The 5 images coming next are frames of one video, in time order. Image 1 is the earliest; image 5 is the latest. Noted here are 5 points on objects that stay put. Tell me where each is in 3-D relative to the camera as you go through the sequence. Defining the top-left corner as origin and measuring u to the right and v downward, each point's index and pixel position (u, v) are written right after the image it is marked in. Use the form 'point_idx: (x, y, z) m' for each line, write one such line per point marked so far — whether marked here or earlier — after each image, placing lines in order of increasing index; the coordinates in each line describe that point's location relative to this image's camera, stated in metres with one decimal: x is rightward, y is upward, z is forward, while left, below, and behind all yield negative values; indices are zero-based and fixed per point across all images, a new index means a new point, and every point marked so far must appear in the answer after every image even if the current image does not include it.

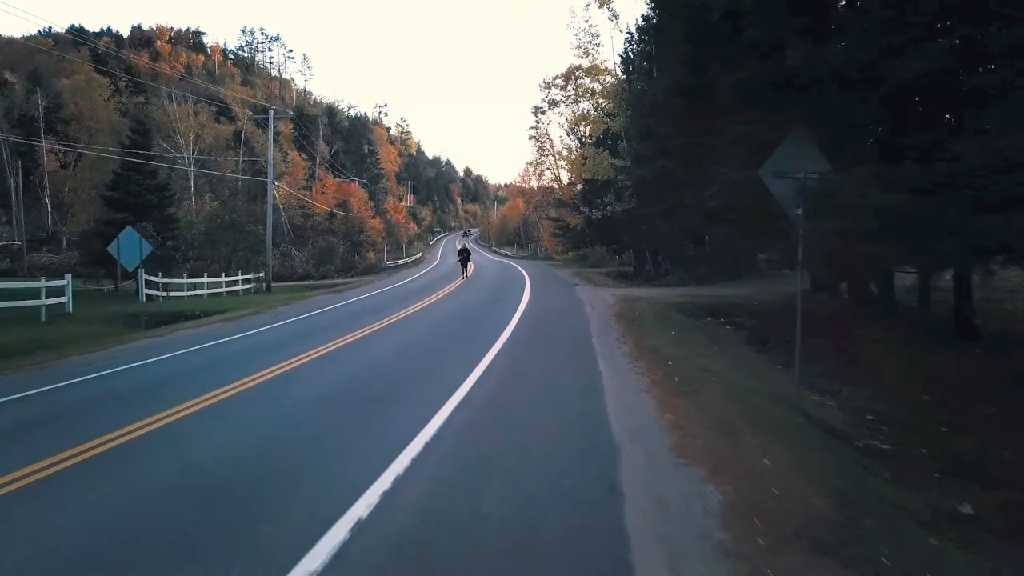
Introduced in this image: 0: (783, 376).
0: (+4.5, -1.5, +13.7) m
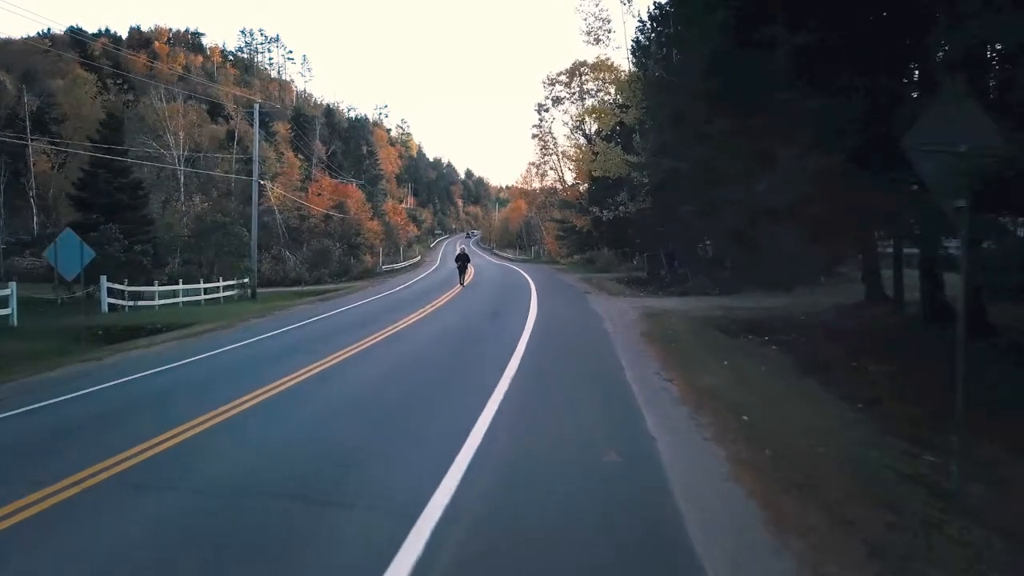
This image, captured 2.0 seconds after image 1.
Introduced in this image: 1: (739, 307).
0: (+4.6, -1.7, +11.3) m
1: (+5.4, -0.5, +19.8) m
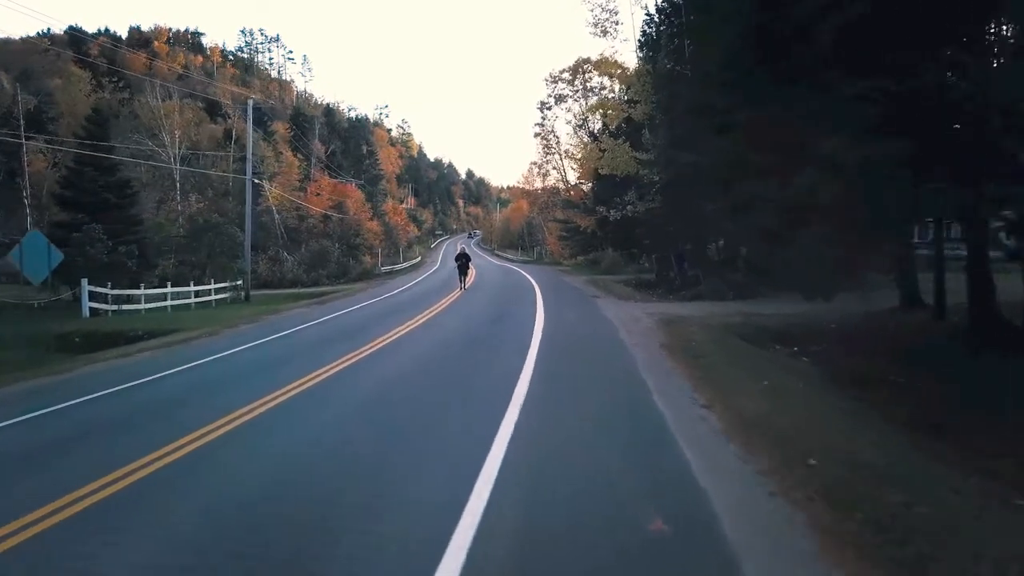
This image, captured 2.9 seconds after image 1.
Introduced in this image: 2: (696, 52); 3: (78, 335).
0: (+4.7, -1.8, +10.2) m
1: (+5.5, -0.6, +18.7) m
2: (+4.0, +5.1, +18.2) m
3: (-9.8, -1.1, +19.0) m
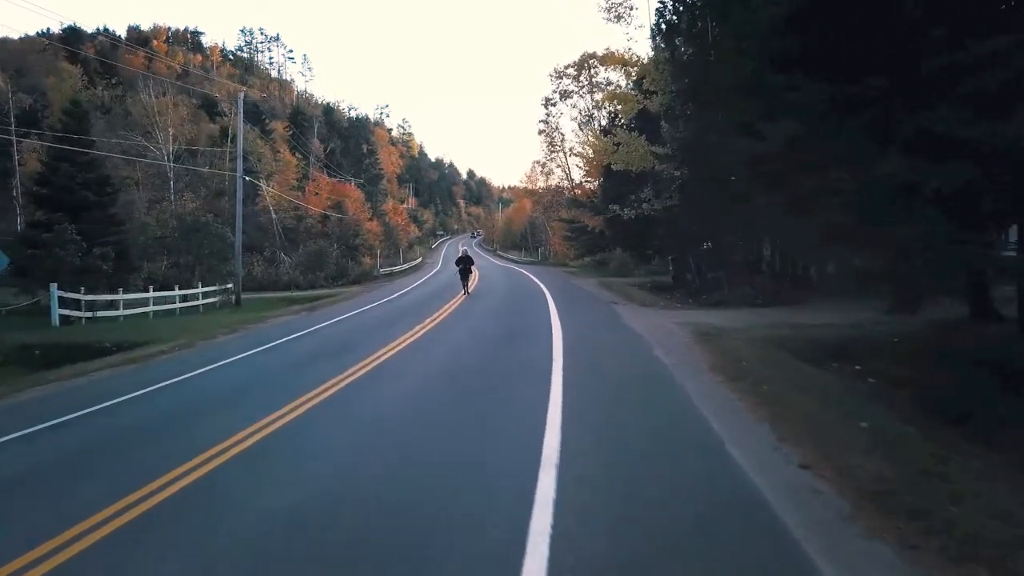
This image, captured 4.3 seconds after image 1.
0: (+4.9, -1.9, +8.6) m
1: (+5.7, -0.7, +17.0) m
2: (+4.2, +5.0, +16.6) m
3: (-9.6, -1.2, +17.3) m
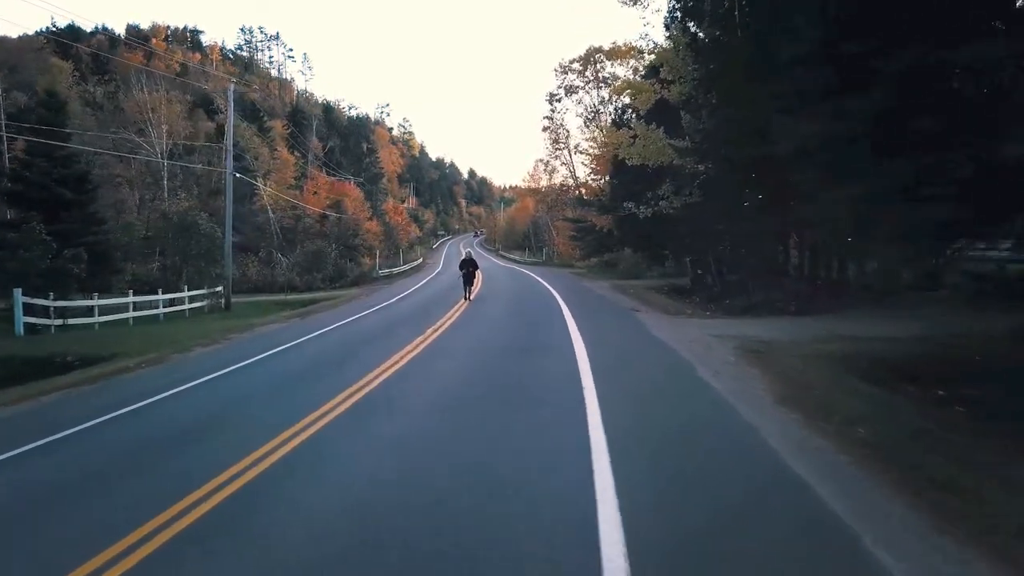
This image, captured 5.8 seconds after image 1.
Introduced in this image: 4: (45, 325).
0: (+5.1, -2.0, +7.0) m
1: (+5.9, -0.8, +15.4) m
2: (+4.4, +4.9, +15.0) m
3: (-9.4, -1.3, +15.8) m
4: (-10.5, -0.8, +19.2) m
